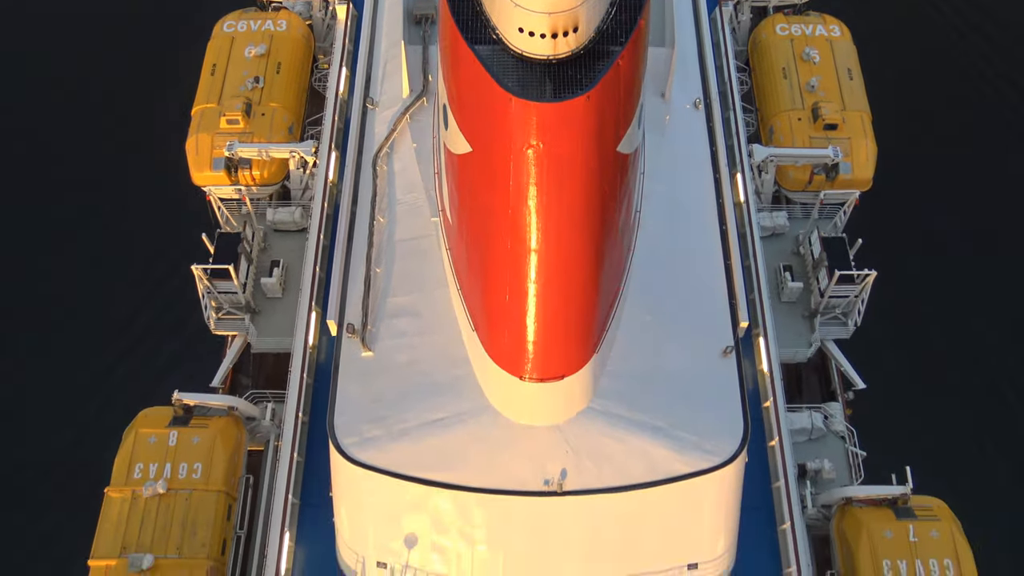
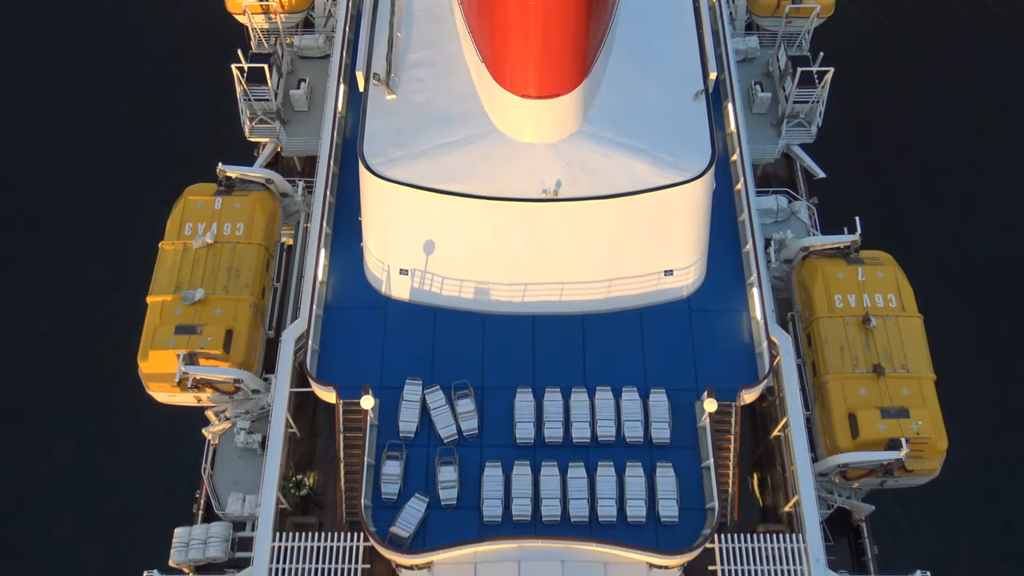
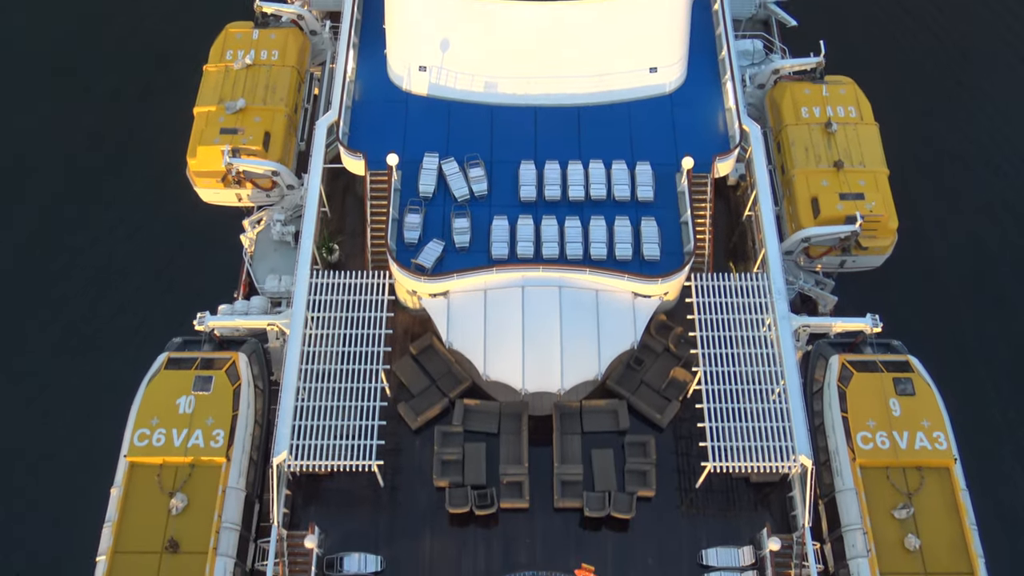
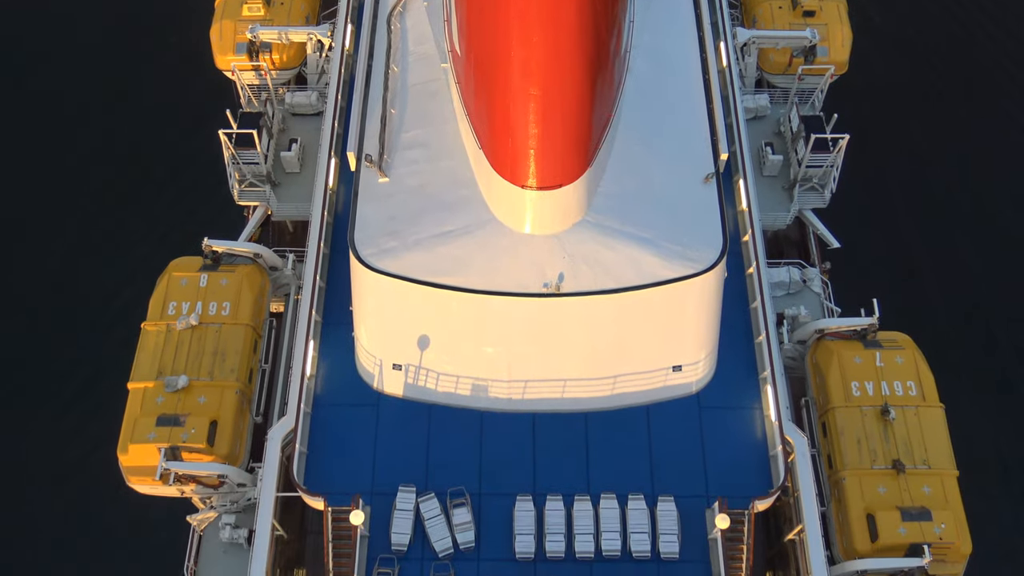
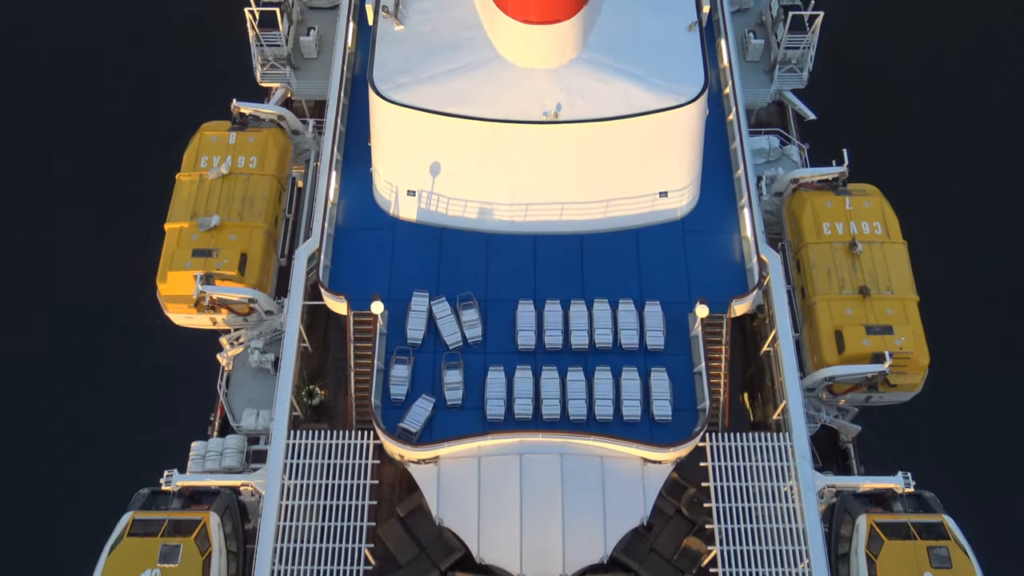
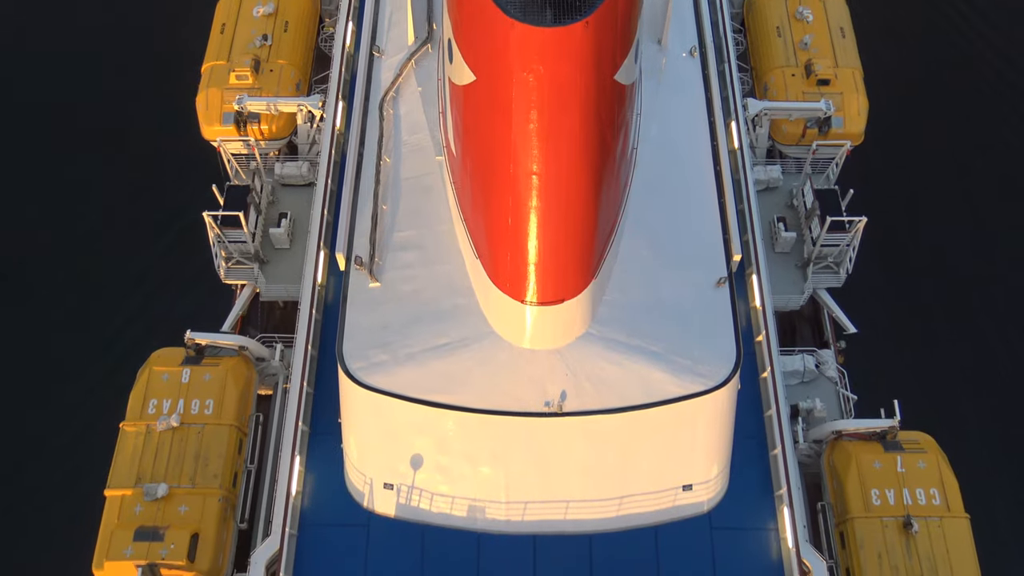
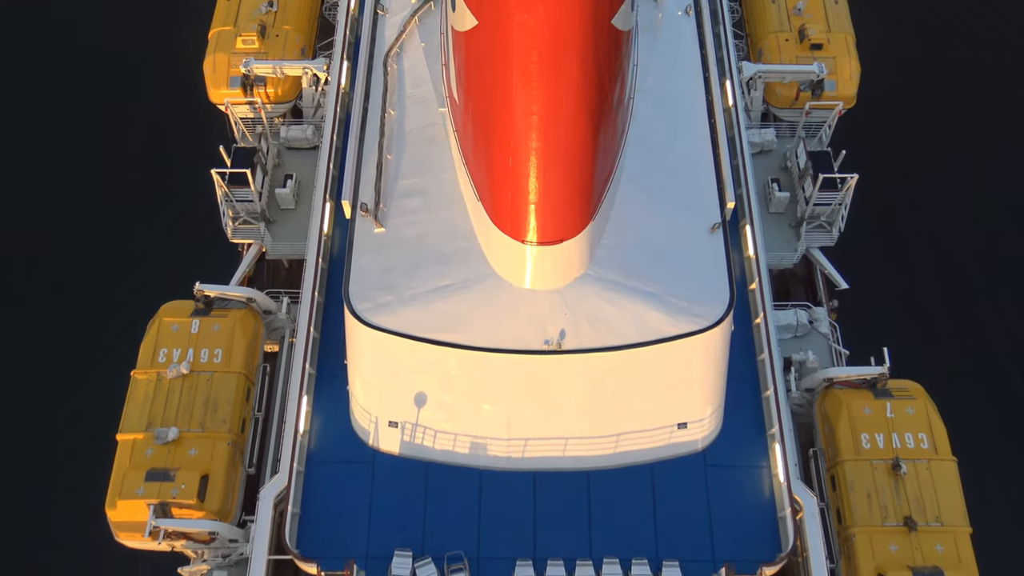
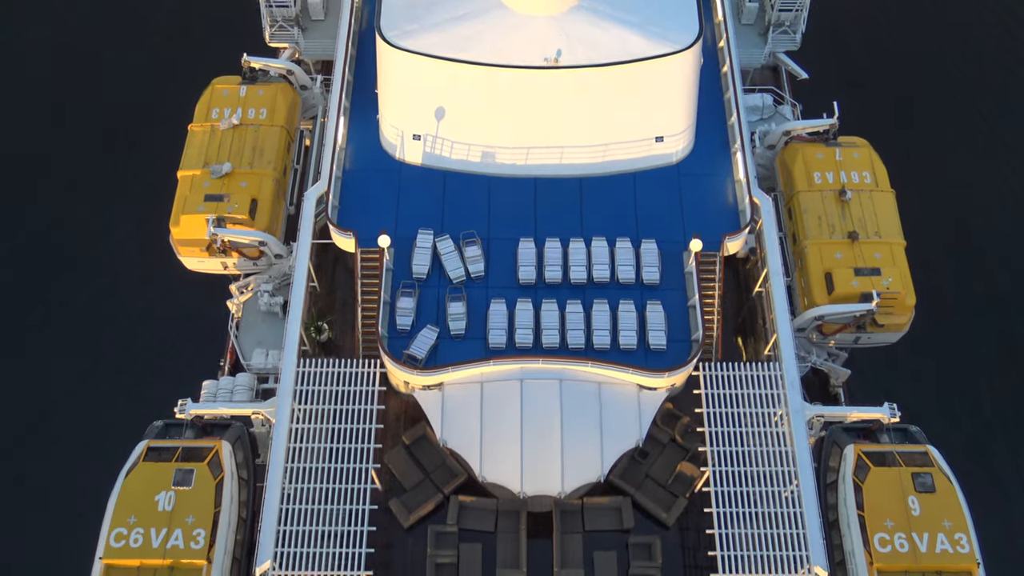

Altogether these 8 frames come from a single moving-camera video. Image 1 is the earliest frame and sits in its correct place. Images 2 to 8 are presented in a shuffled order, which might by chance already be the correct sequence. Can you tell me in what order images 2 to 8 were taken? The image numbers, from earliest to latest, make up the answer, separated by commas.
6, 7, 4, 2, 5, 8, 3
